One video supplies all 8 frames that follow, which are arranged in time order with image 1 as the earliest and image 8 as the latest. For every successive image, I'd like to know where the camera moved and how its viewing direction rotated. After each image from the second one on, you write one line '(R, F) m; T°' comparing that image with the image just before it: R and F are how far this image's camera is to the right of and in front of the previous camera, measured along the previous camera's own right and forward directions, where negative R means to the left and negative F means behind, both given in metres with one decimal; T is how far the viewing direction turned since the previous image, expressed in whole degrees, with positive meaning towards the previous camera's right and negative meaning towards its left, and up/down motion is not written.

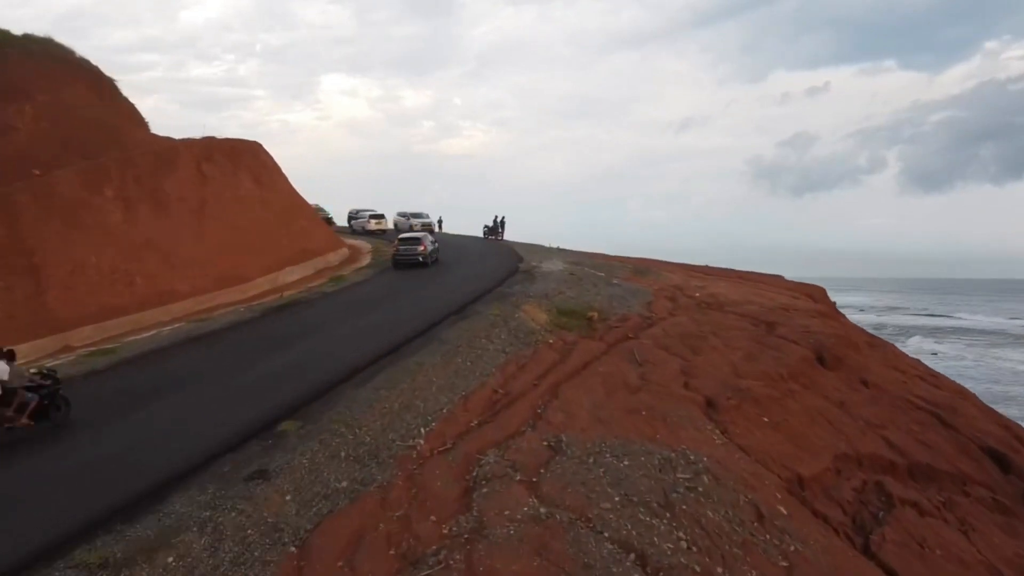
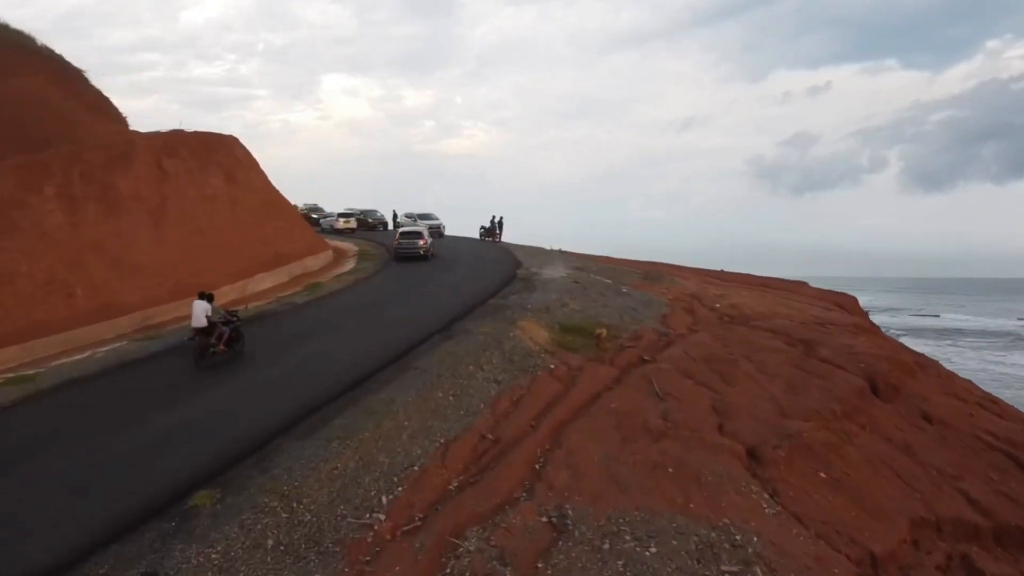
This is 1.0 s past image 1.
(+0.2, +2.6) m; 0°
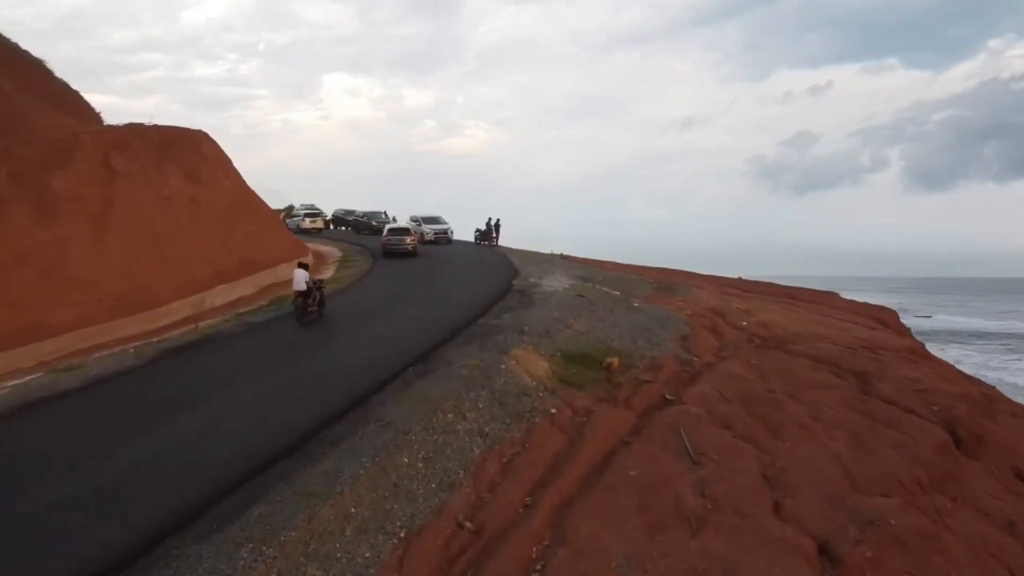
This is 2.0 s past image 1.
(+0.2, +2.7) m; 0°
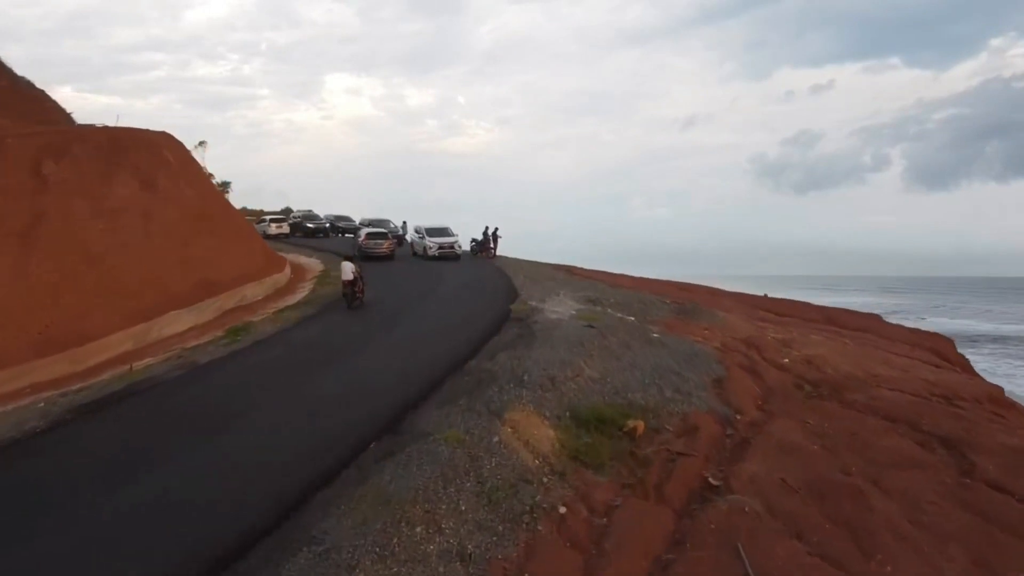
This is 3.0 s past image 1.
(+0.1, +2.8) m; 0°
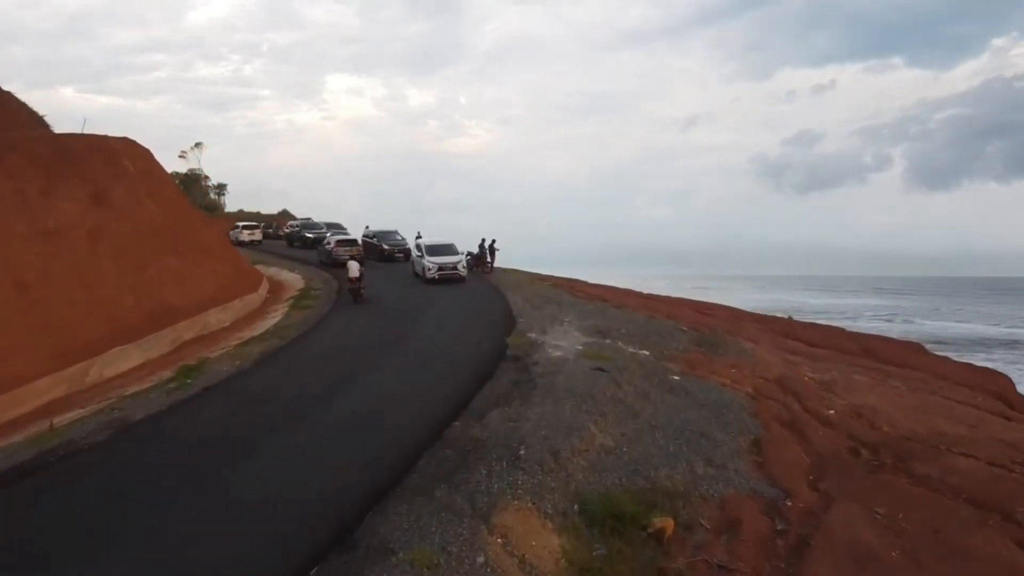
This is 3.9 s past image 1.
(+0.1, +2.3) m; 0°
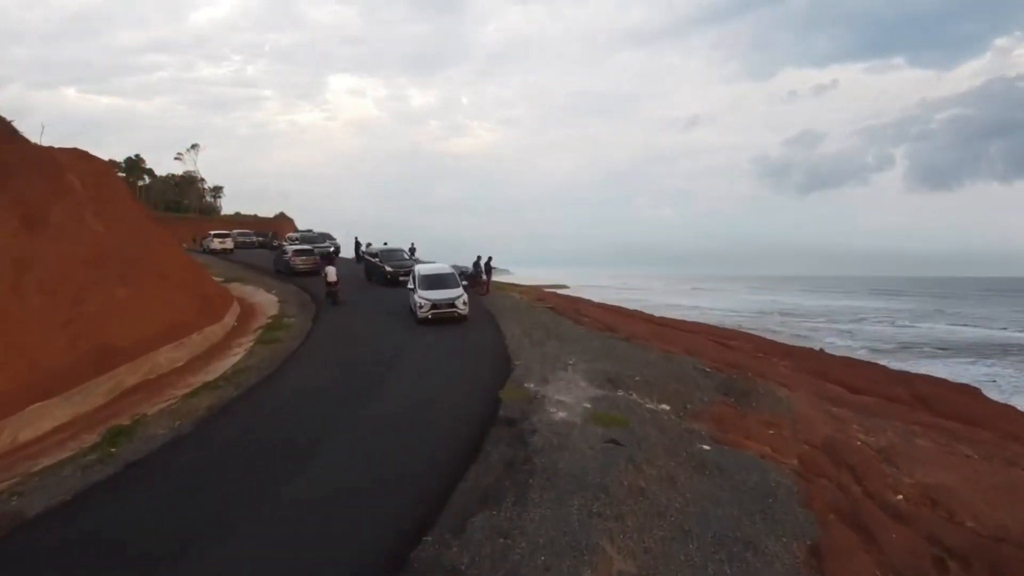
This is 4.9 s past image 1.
(+0.2, +2.4) m; 0°
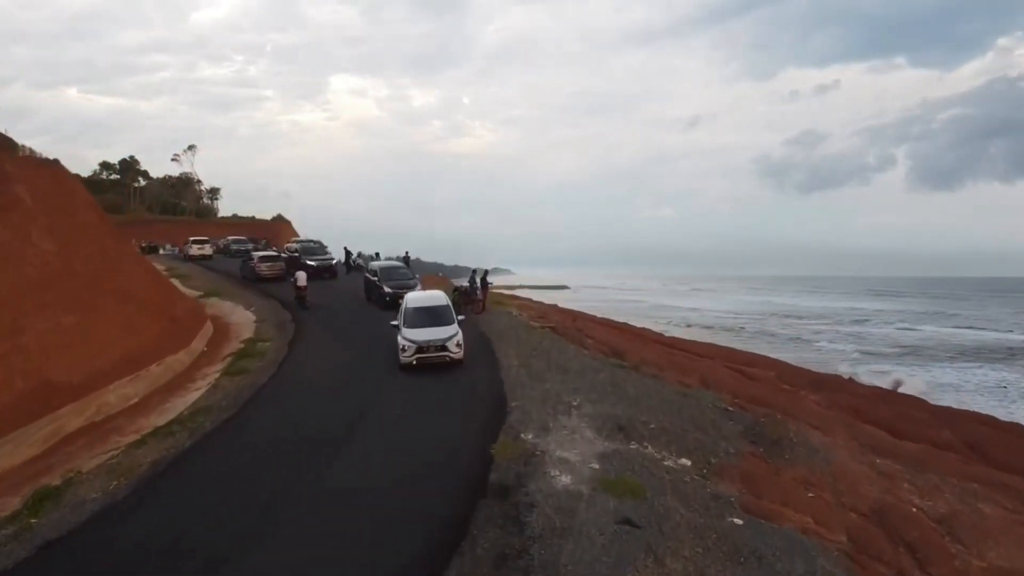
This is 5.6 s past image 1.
(+0.1, +1.9) m; 0°
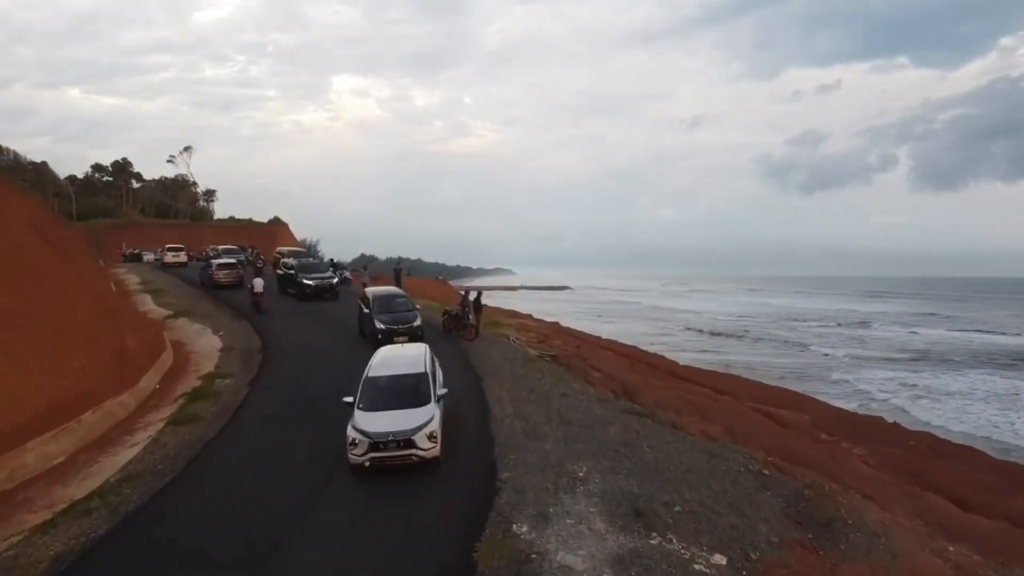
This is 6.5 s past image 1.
(+0.2, +2.4) m; 0°
